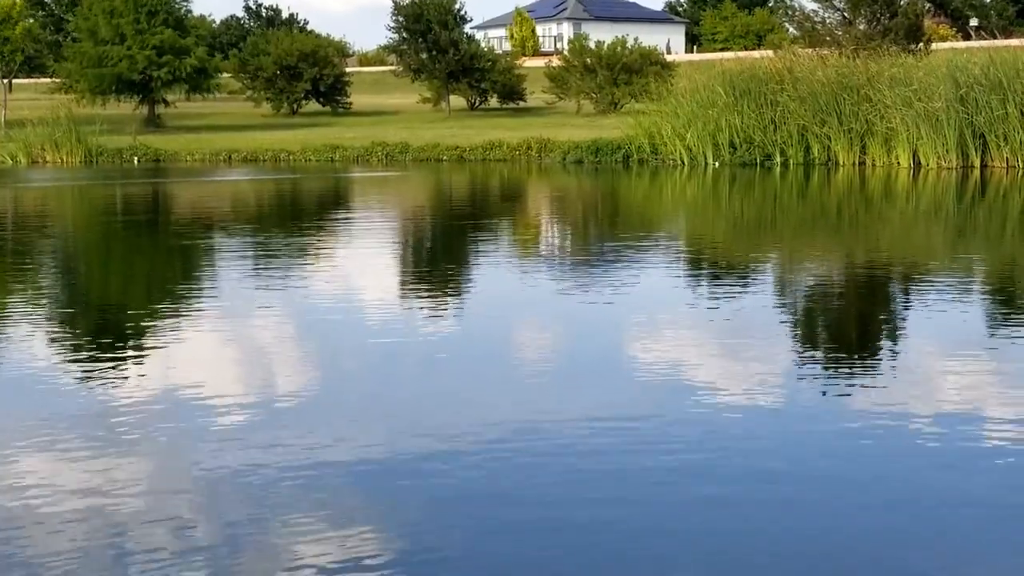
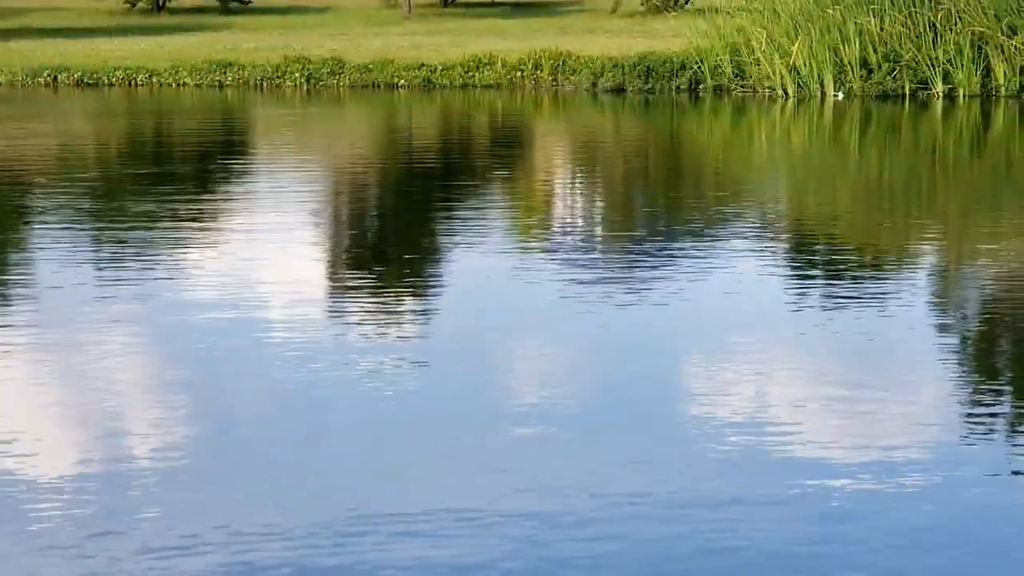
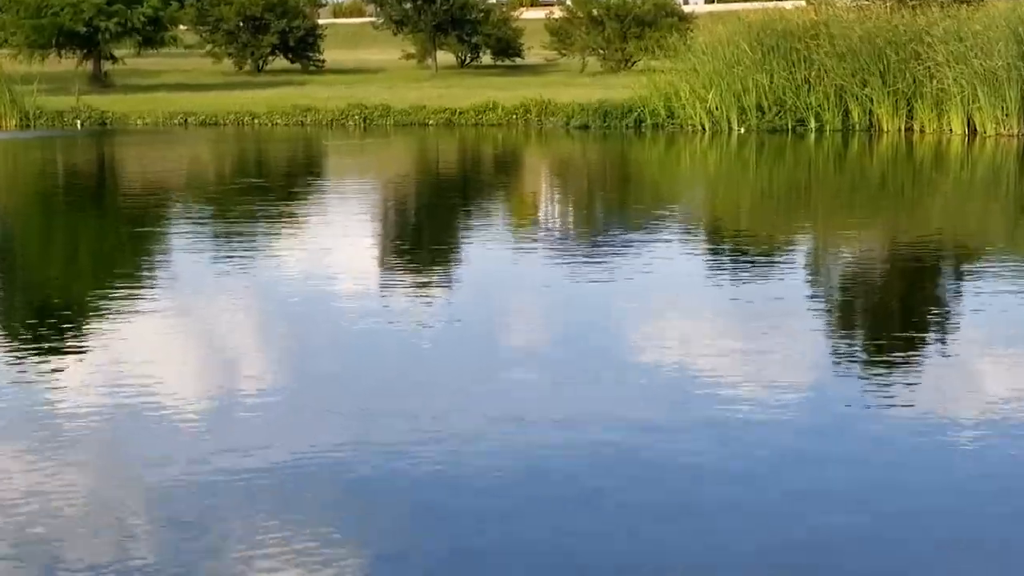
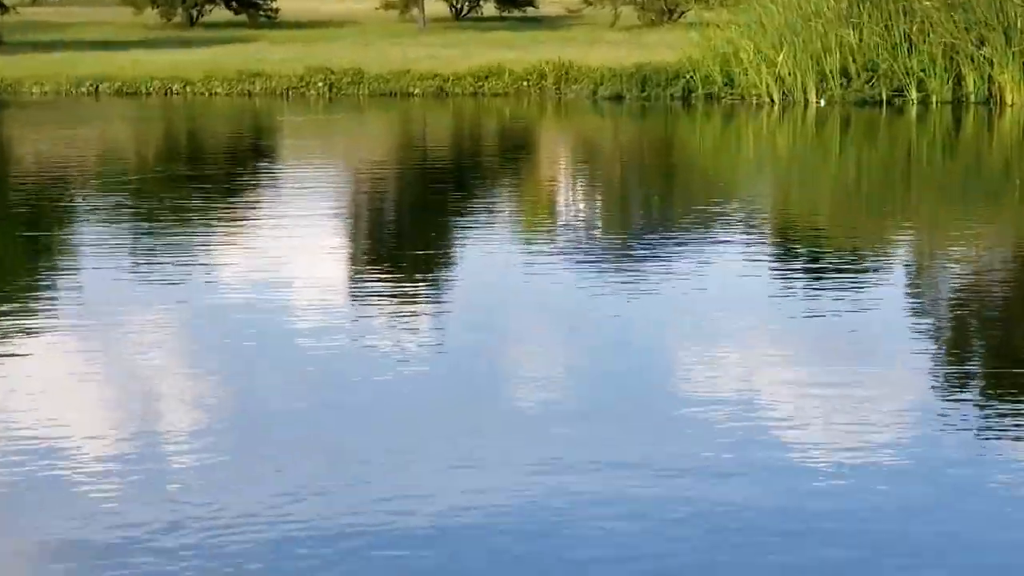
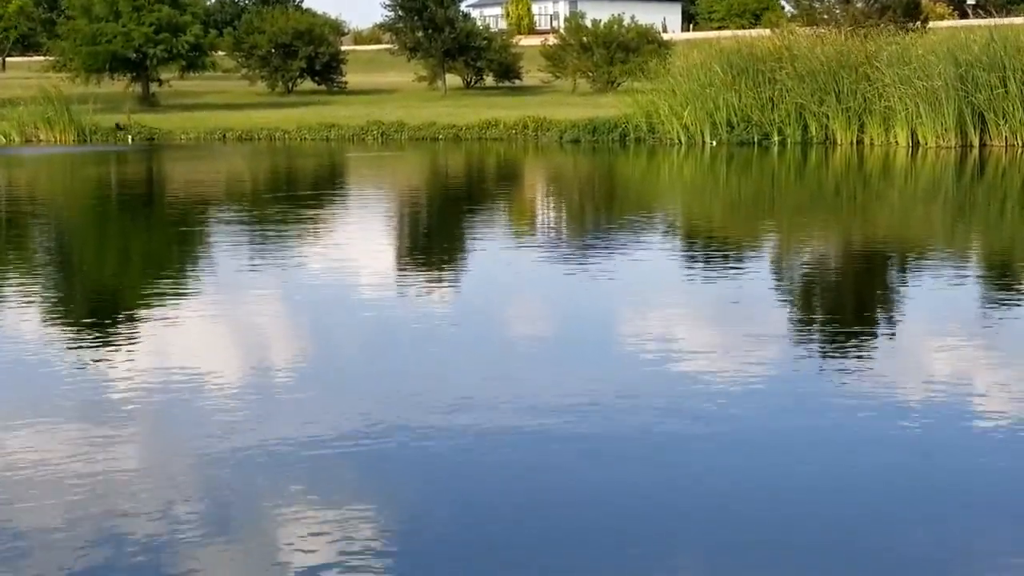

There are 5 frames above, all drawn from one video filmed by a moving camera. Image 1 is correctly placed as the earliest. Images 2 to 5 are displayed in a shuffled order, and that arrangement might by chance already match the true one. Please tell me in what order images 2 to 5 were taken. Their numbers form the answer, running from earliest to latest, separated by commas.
5, 3, 4, 2
